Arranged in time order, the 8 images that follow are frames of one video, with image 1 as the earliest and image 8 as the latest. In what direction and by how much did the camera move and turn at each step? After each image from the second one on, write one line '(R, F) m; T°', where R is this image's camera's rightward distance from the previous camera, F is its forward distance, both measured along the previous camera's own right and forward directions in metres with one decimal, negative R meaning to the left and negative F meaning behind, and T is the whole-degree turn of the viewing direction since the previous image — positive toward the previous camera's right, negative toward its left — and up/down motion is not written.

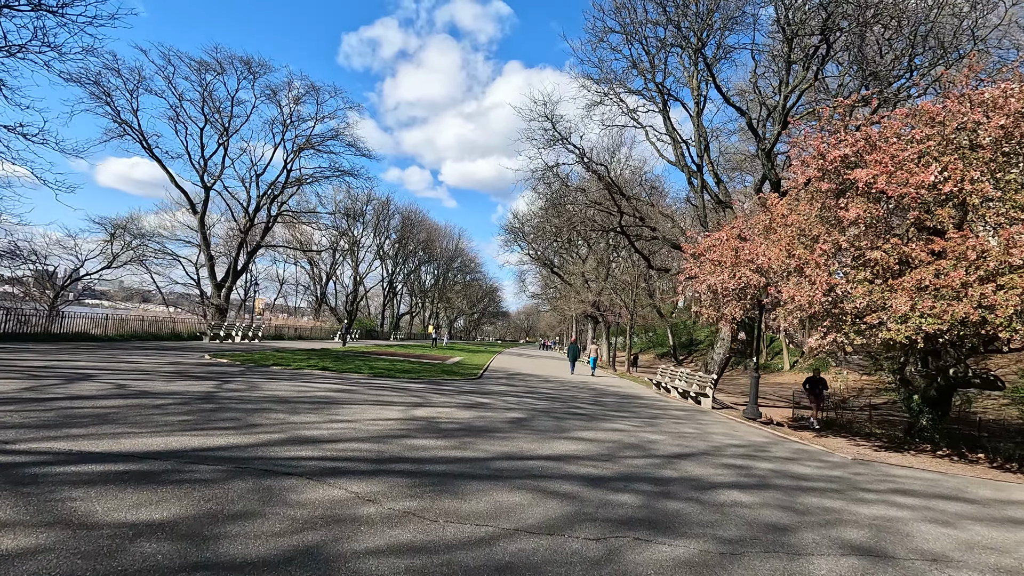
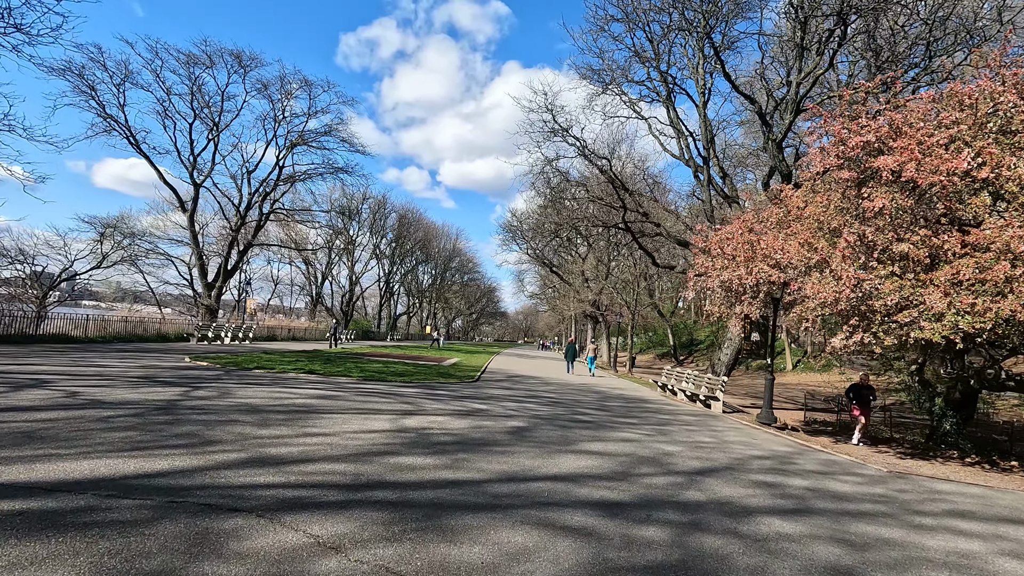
(0.0, +0.9) m; 0°
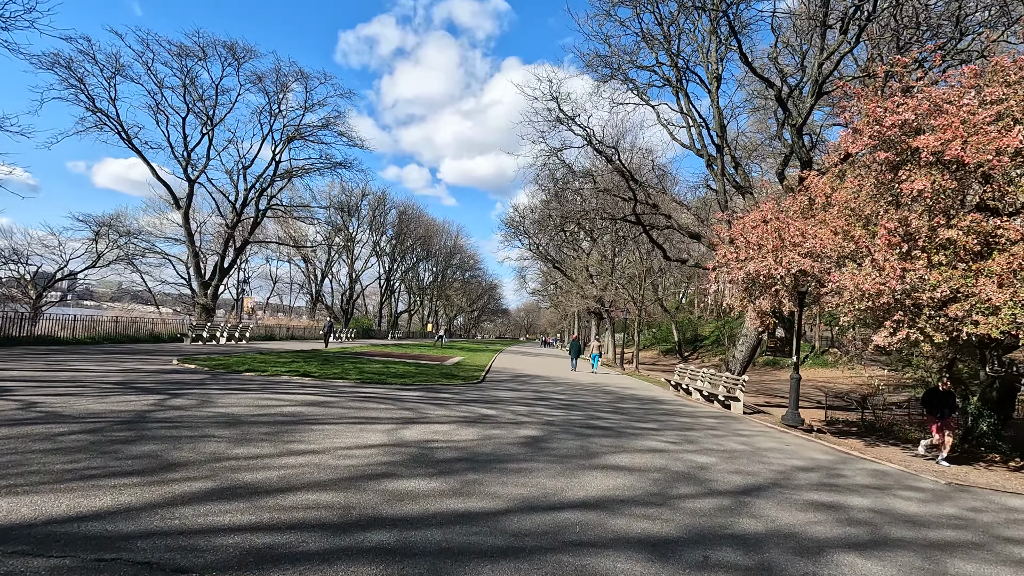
(-0.2, +0.9) m; 0°
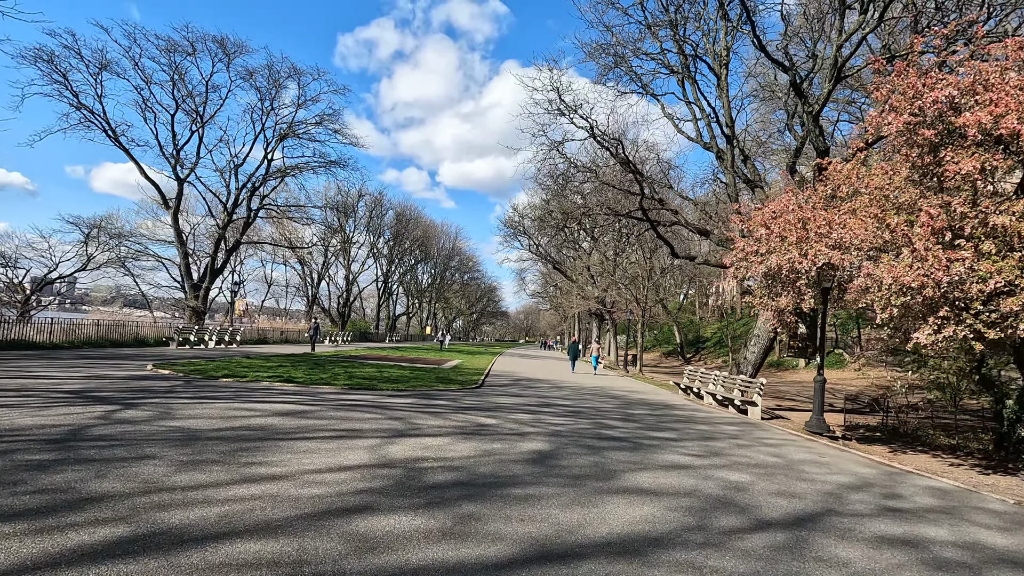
(0.0, +1.0) m; 0°
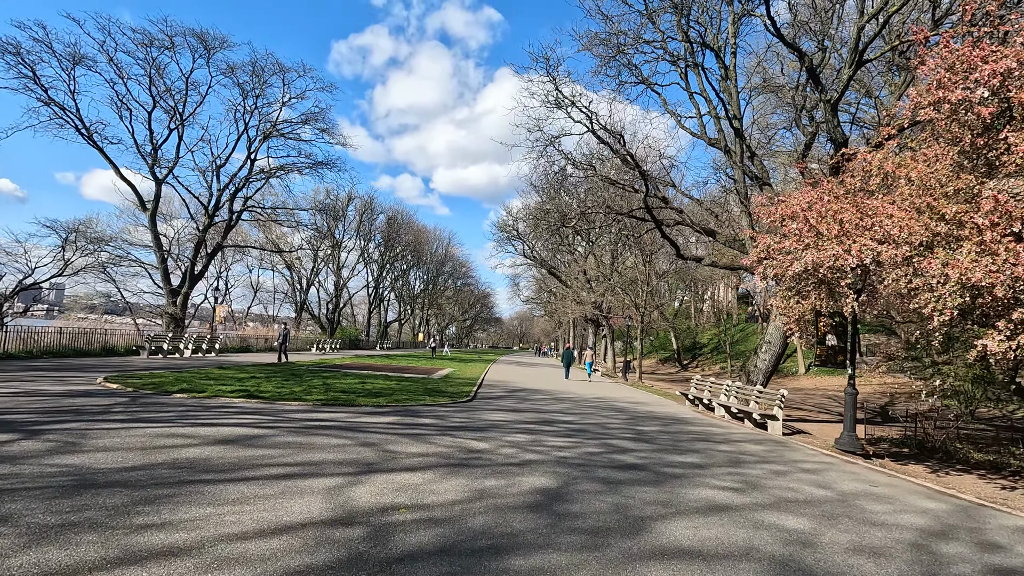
(0.0, +1.3) m; +1°
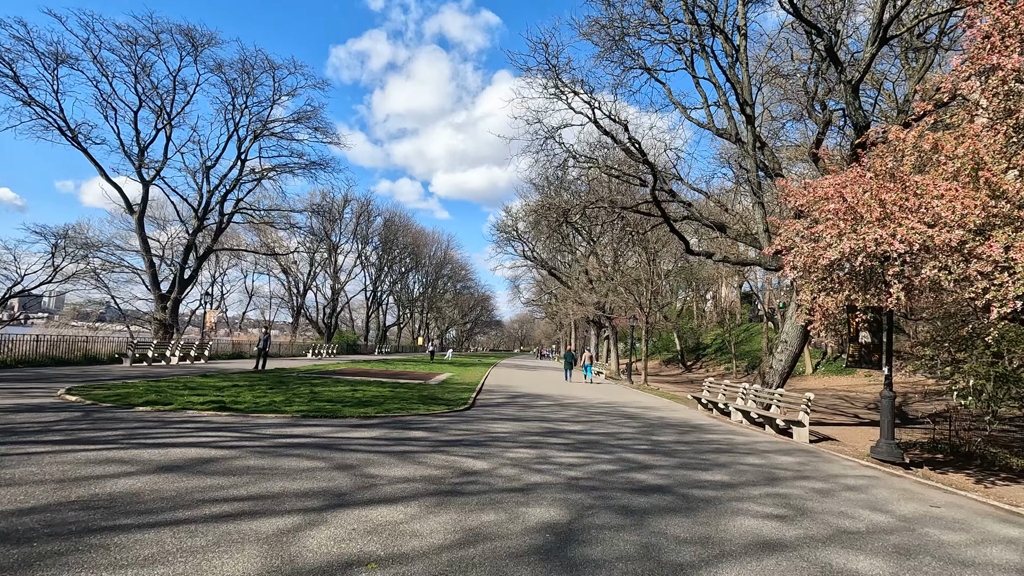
(0.0, +1.0) m; 0°
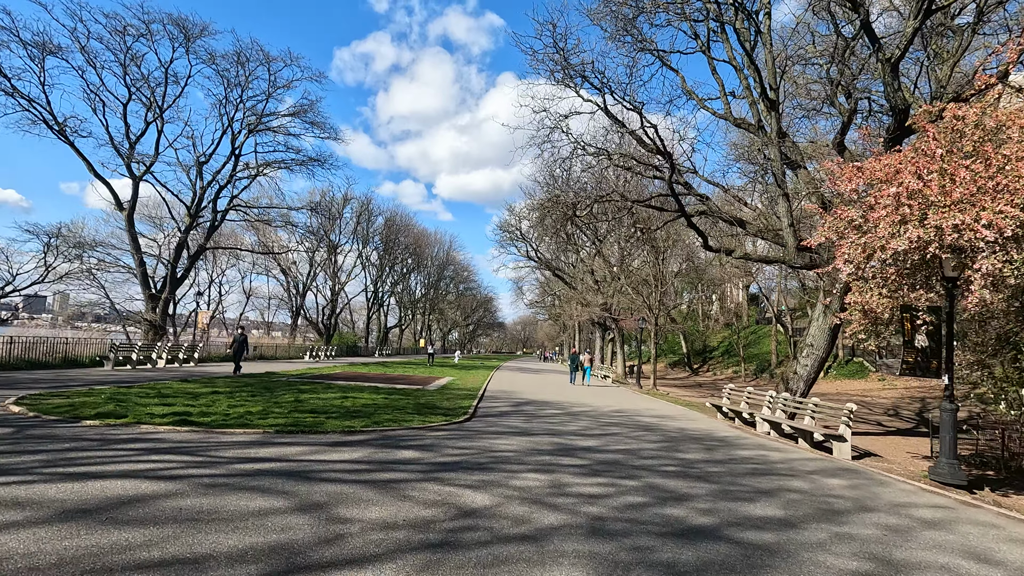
(-0.1, +1.2) m; 0°
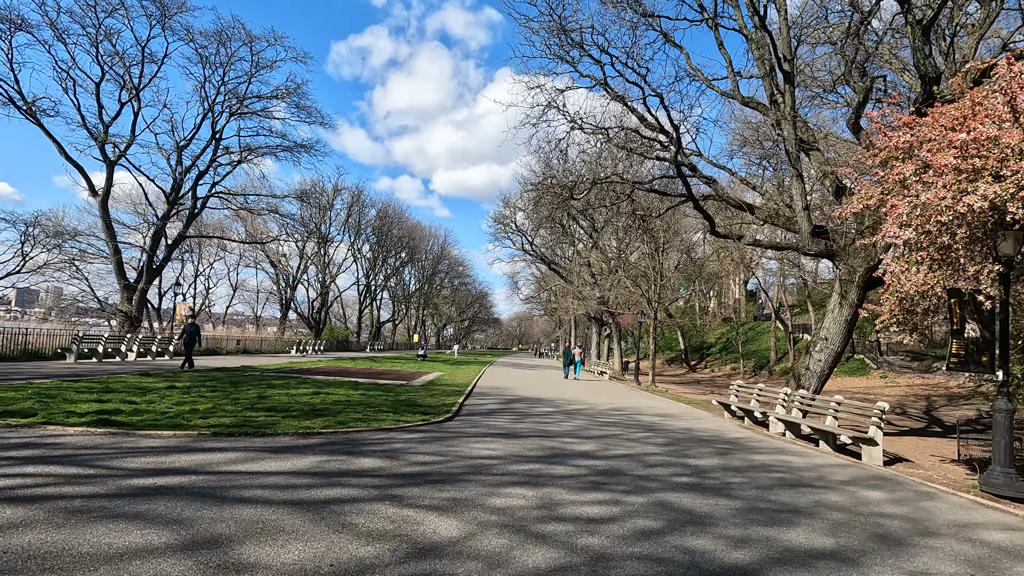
(+0.1, +1.3) m; 0°
